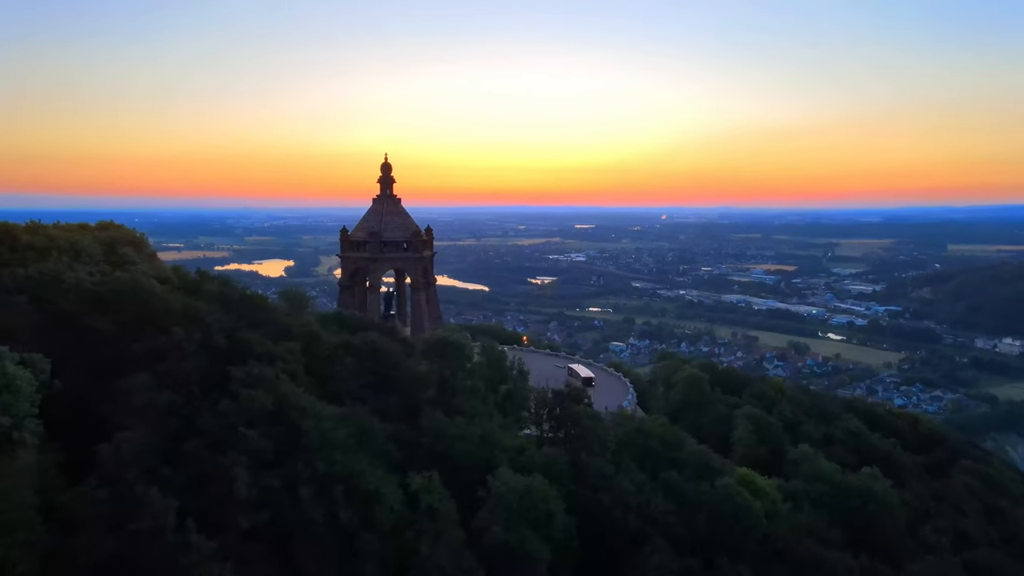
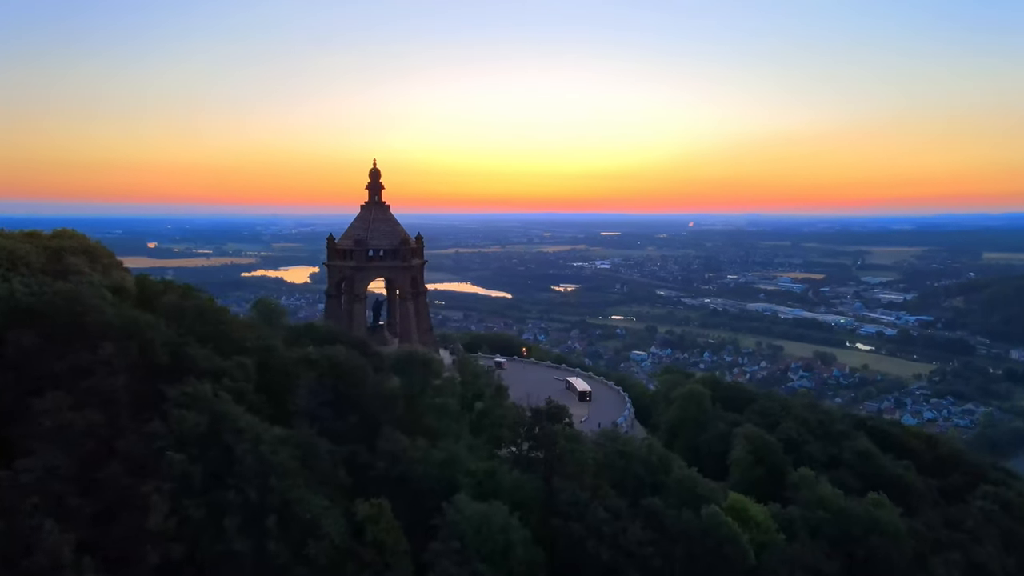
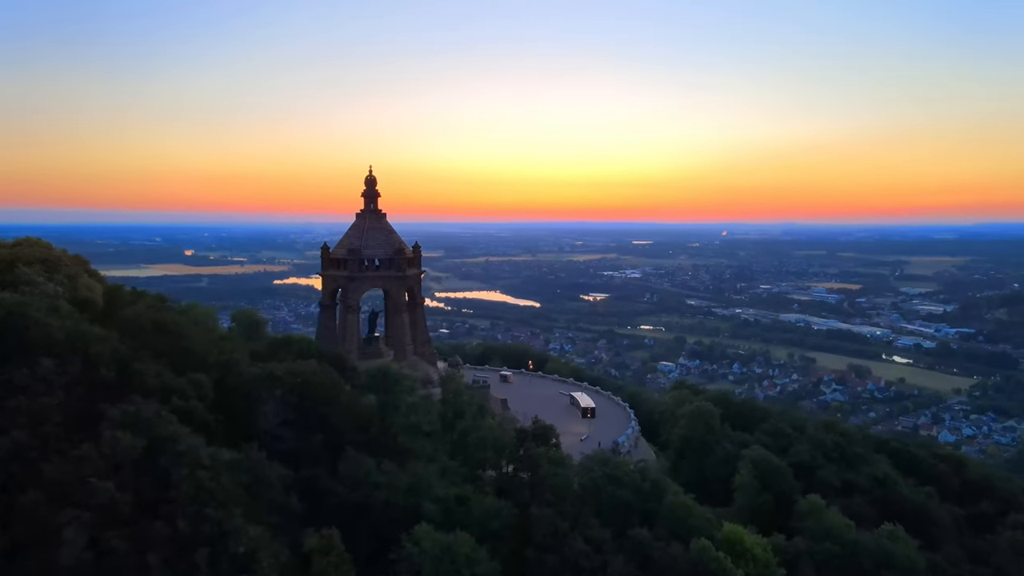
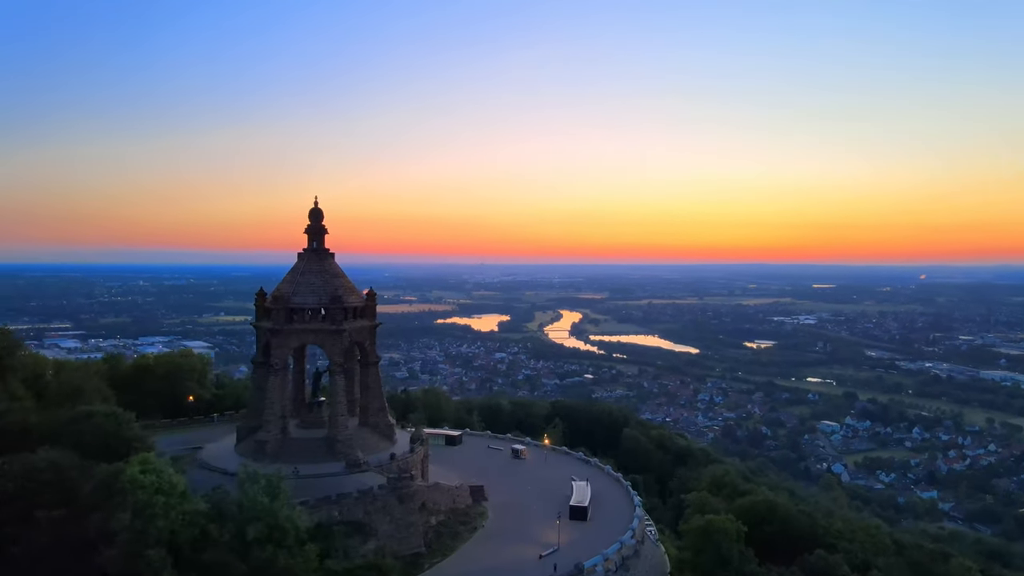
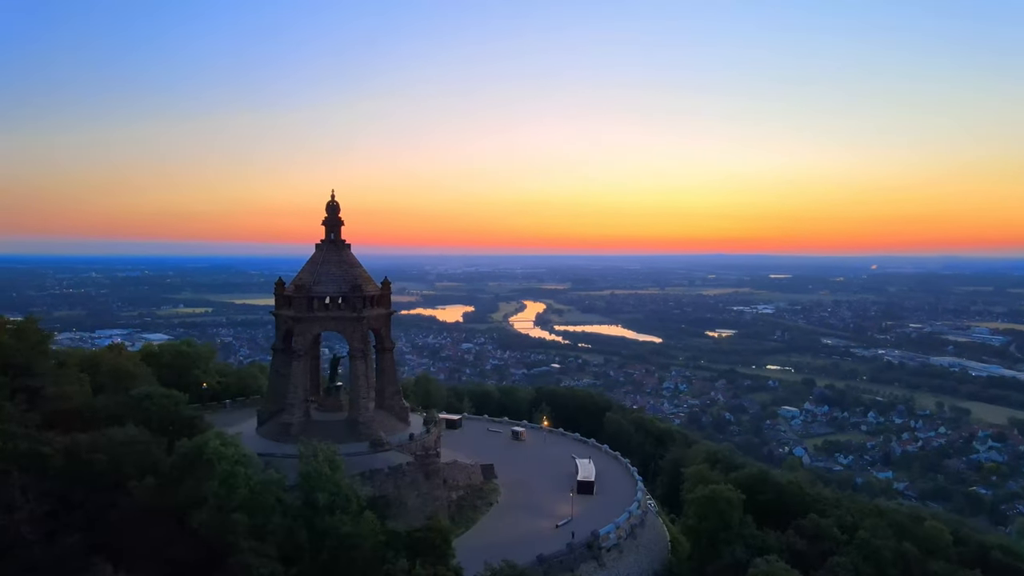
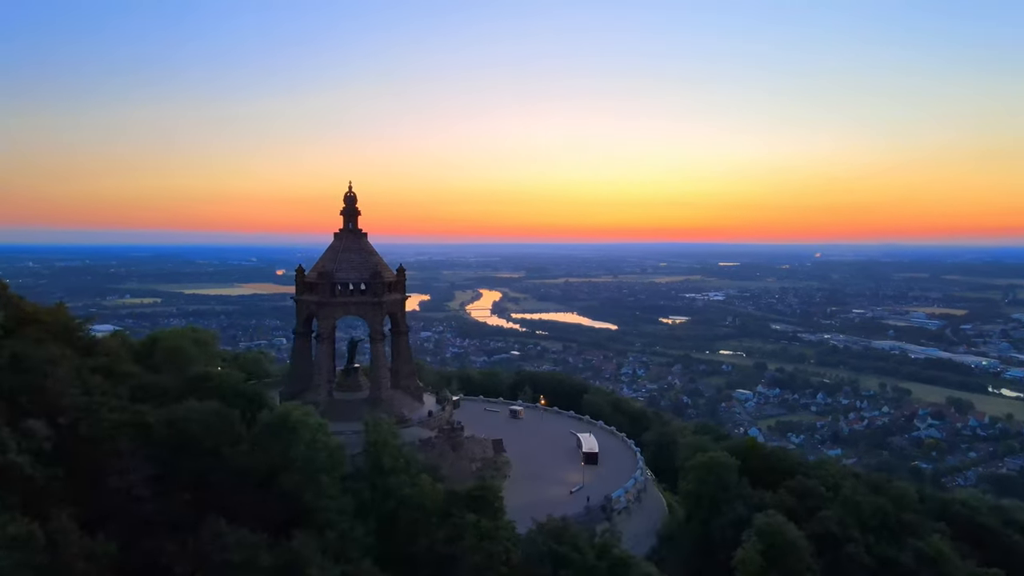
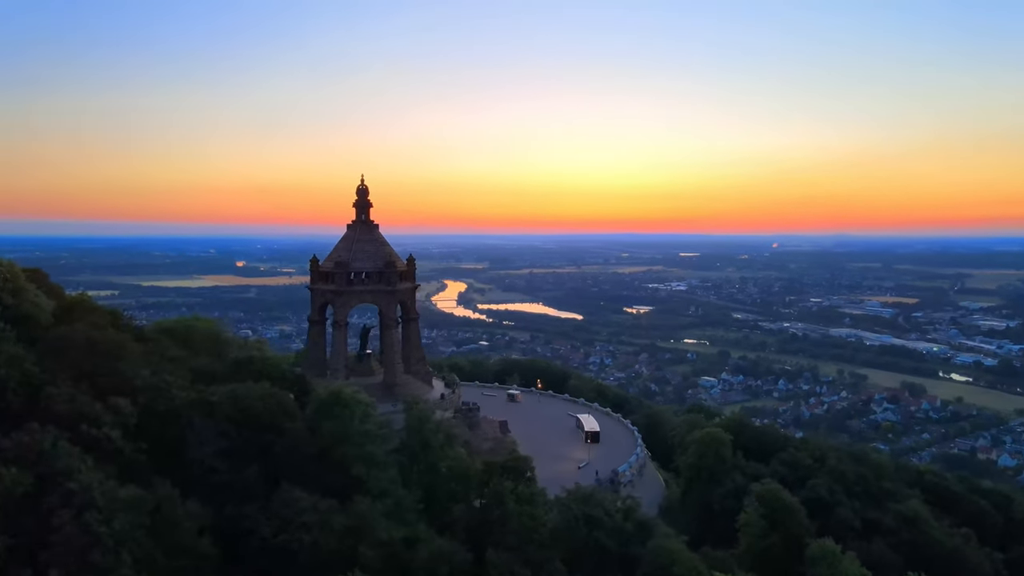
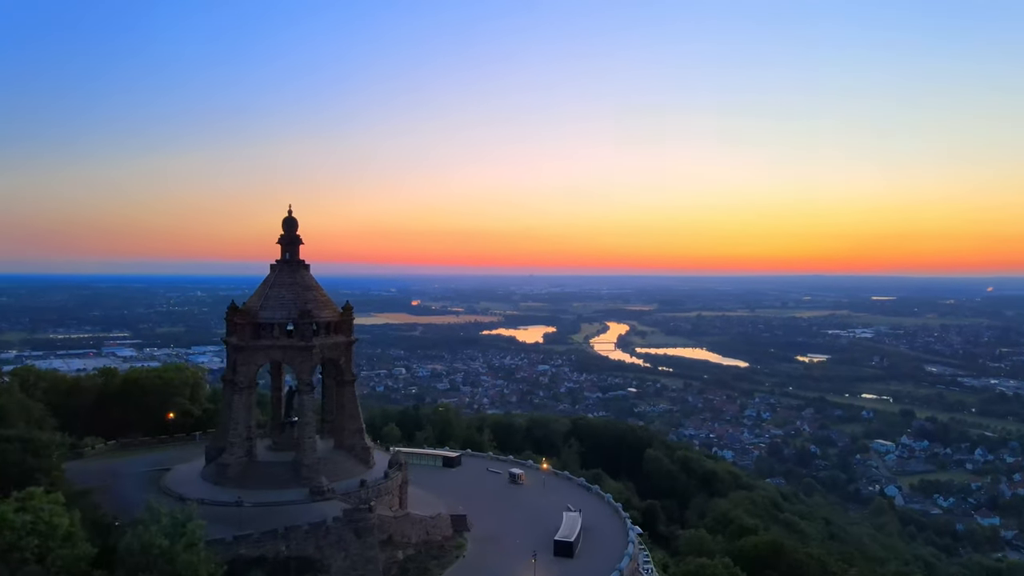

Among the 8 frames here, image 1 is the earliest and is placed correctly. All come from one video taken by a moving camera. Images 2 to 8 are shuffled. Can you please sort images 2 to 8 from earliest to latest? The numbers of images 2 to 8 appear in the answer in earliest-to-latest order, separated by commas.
2, 3, 7, 6, 5, 4, 8
